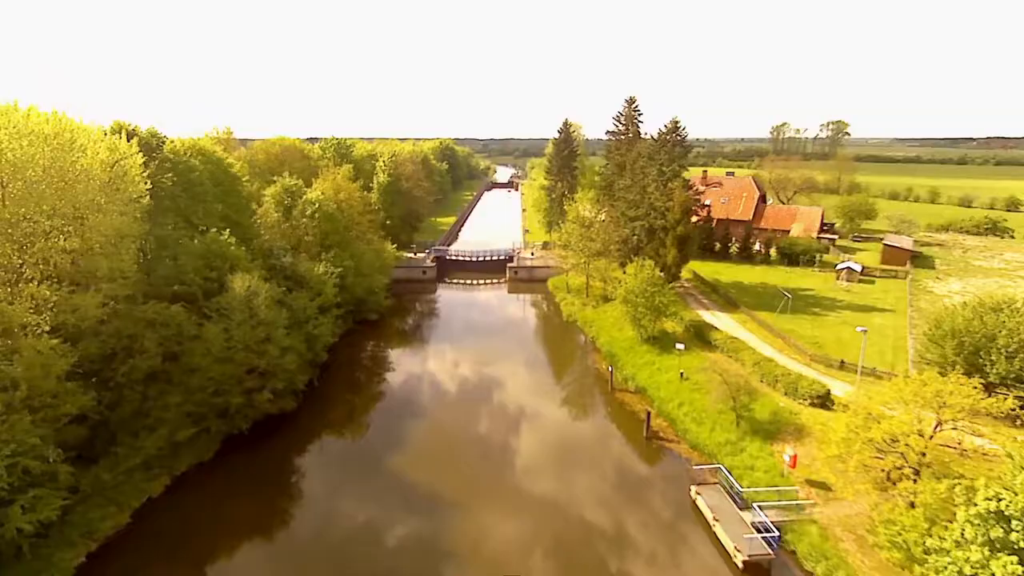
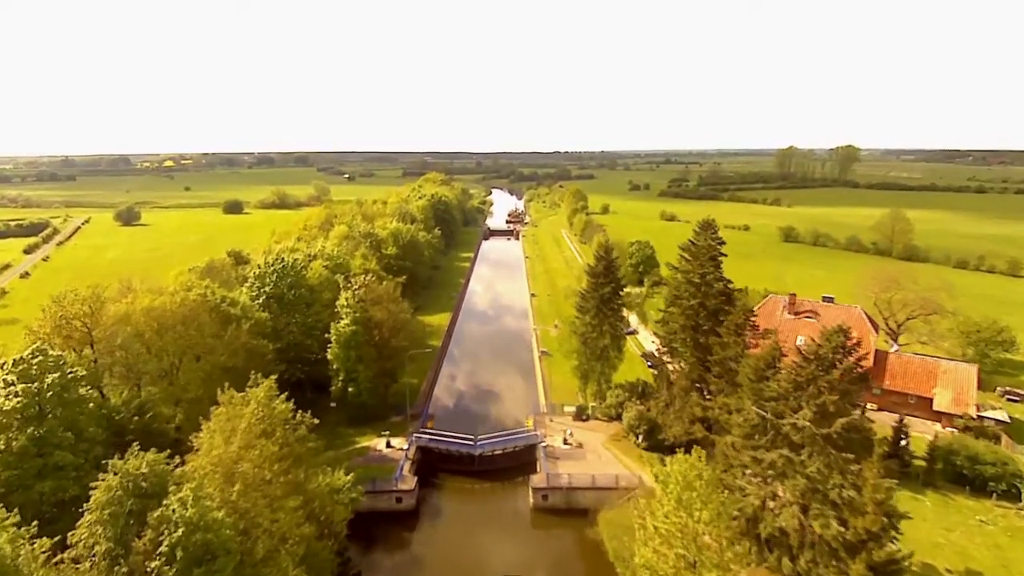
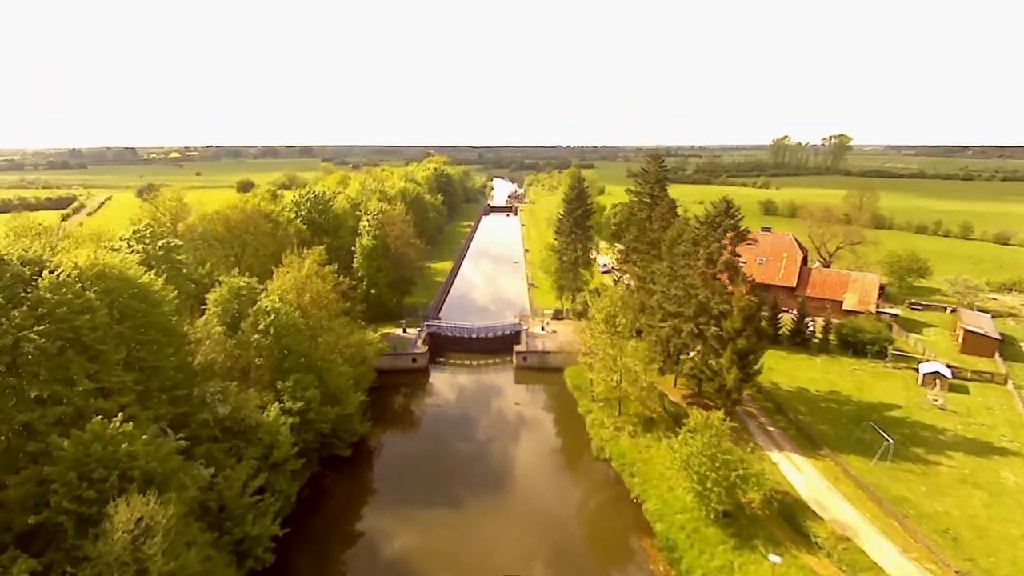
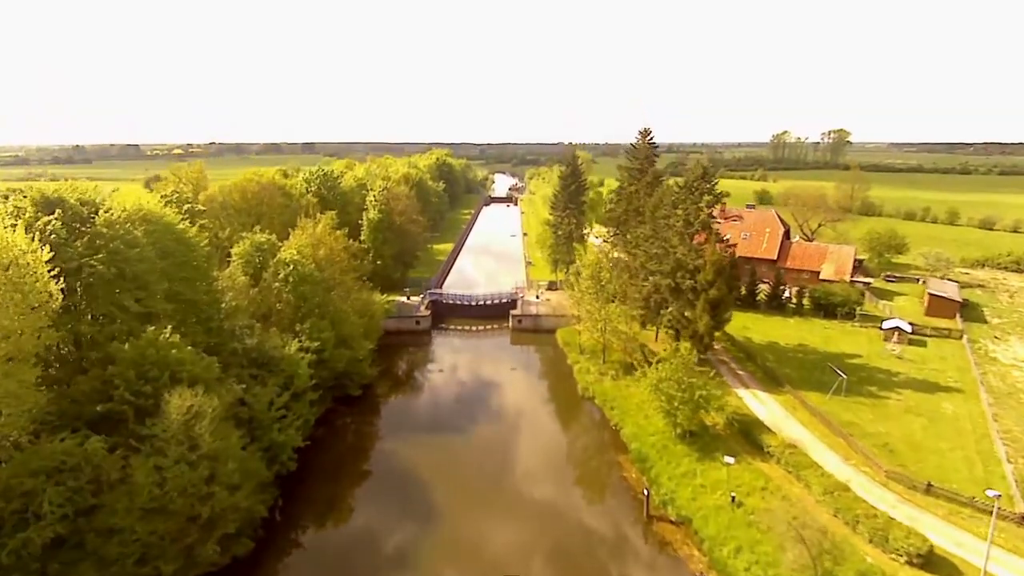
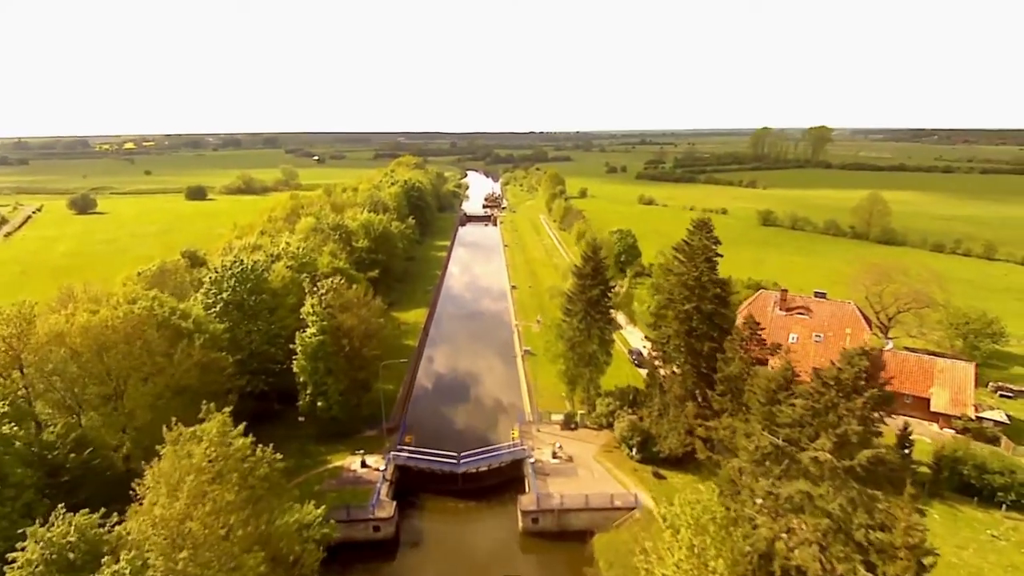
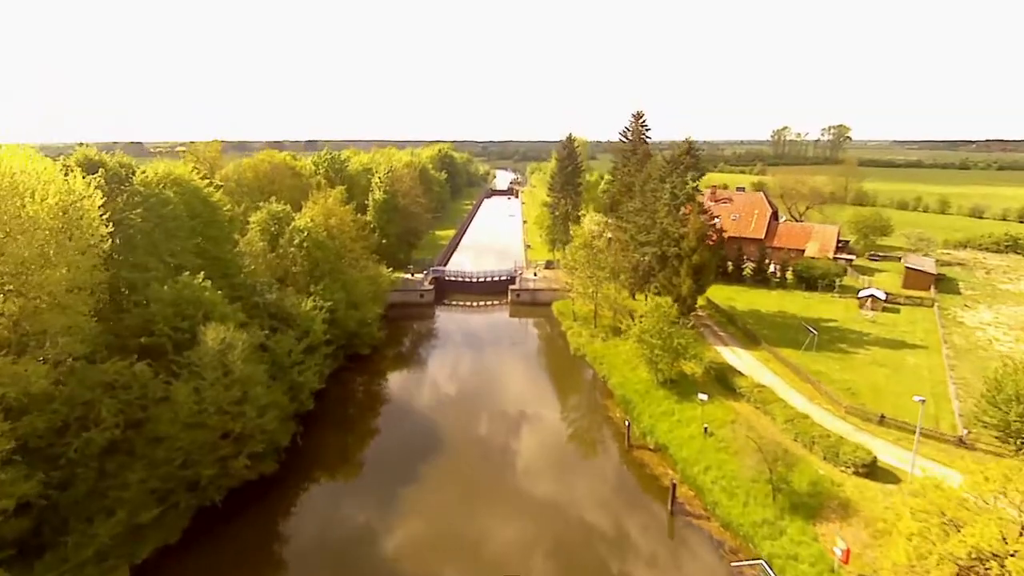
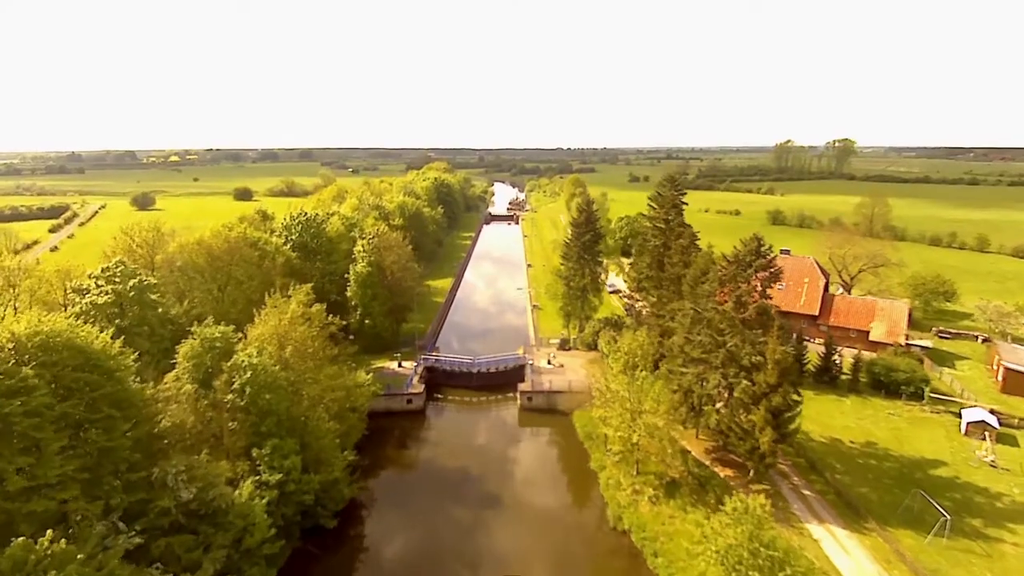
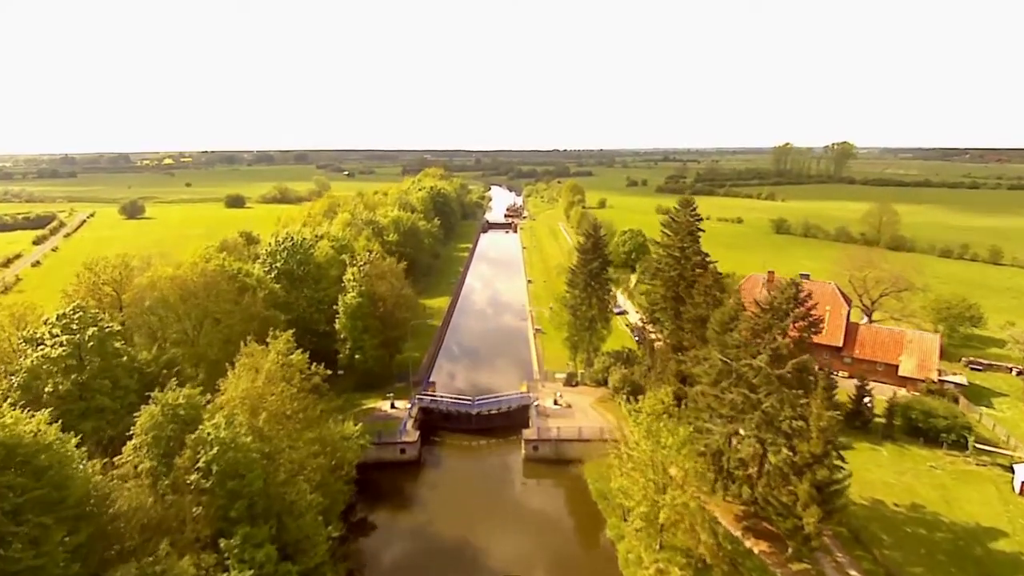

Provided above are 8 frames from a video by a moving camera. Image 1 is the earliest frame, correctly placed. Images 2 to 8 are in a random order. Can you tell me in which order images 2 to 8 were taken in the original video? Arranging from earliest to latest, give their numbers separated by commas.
6, 4, 3, 7, 8, 2, 5
